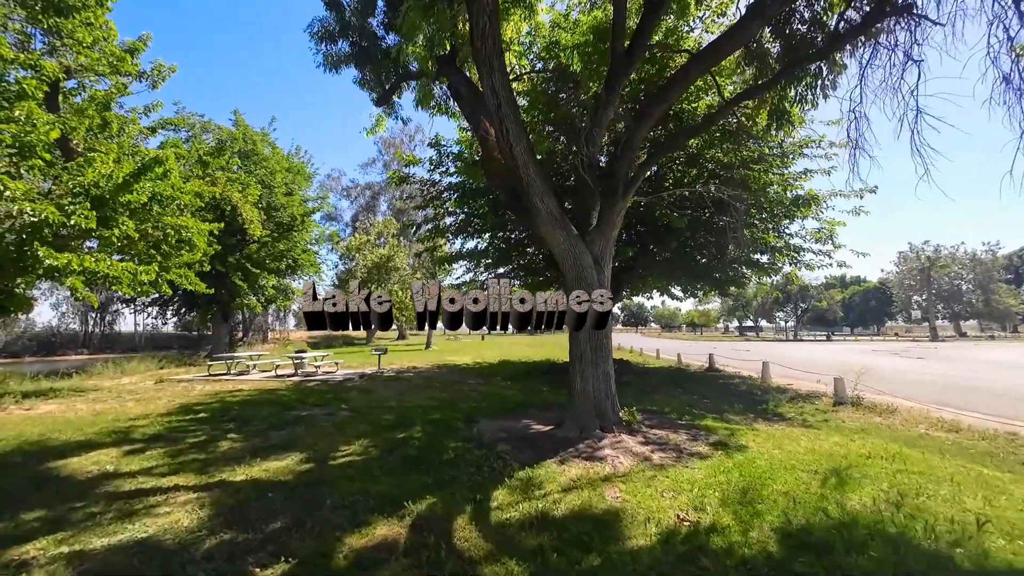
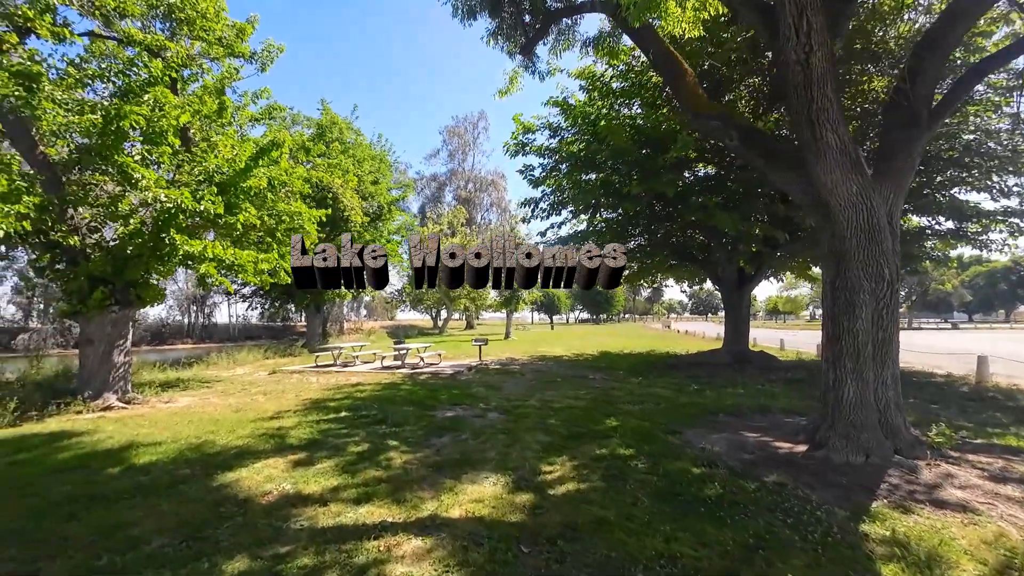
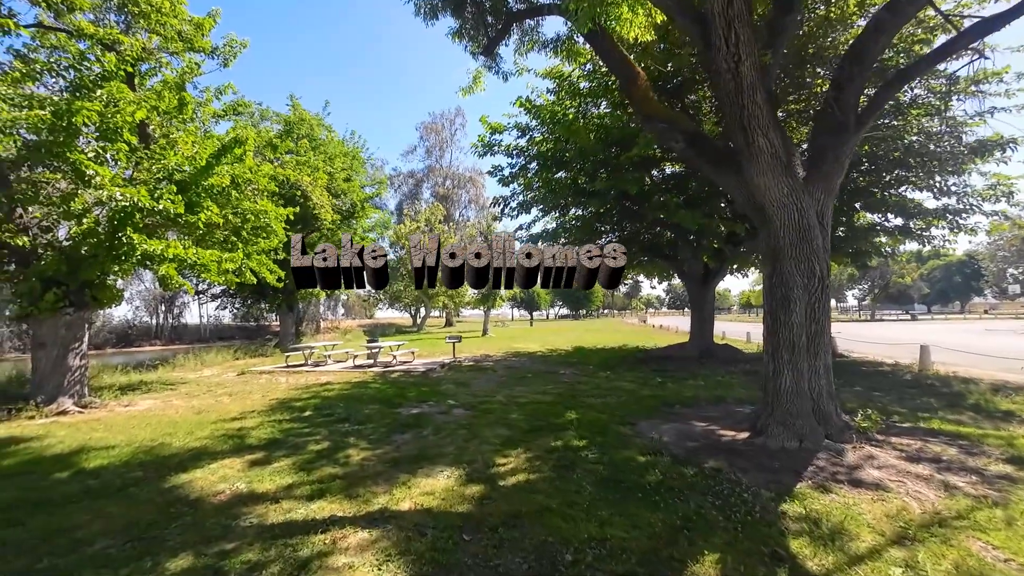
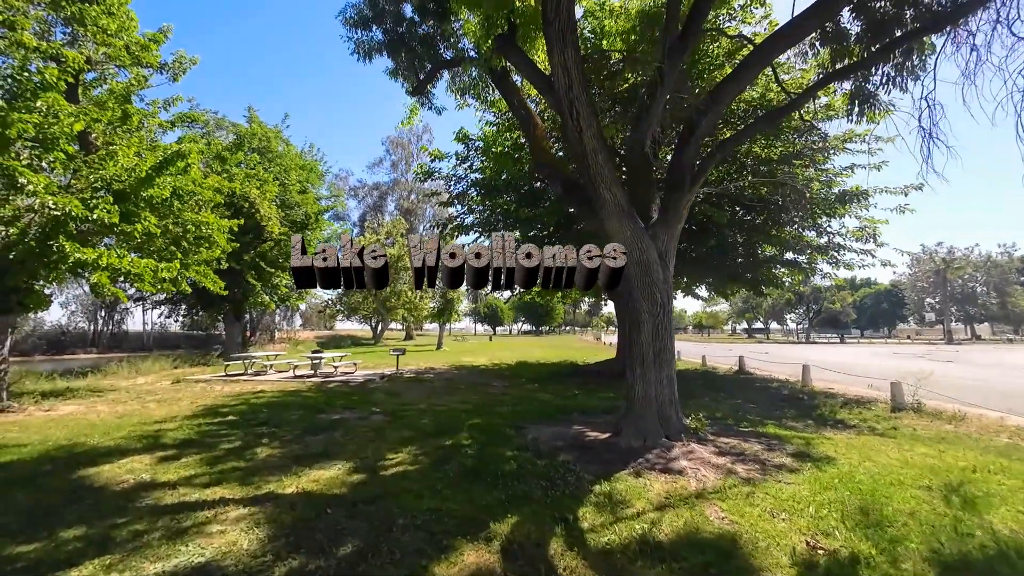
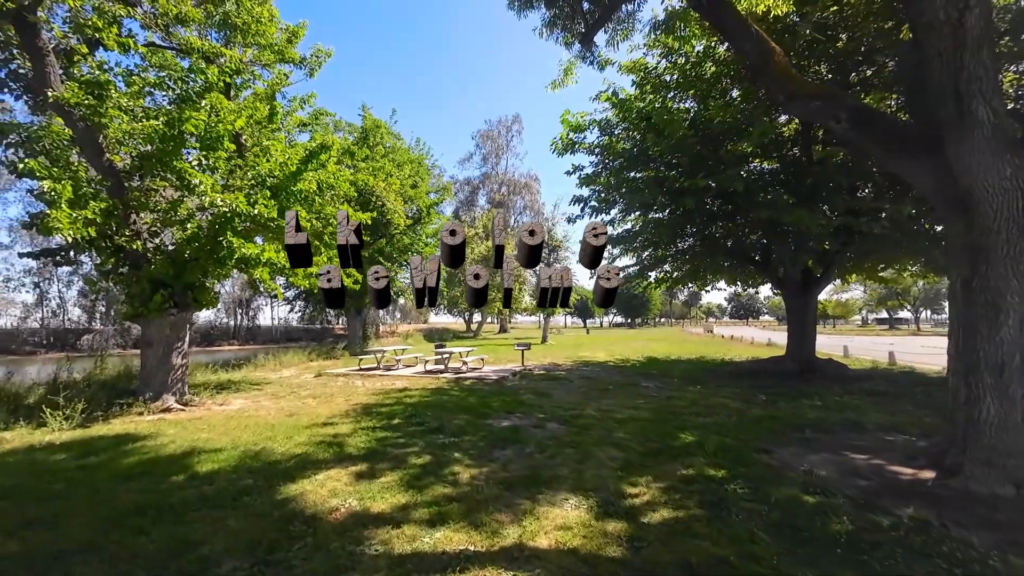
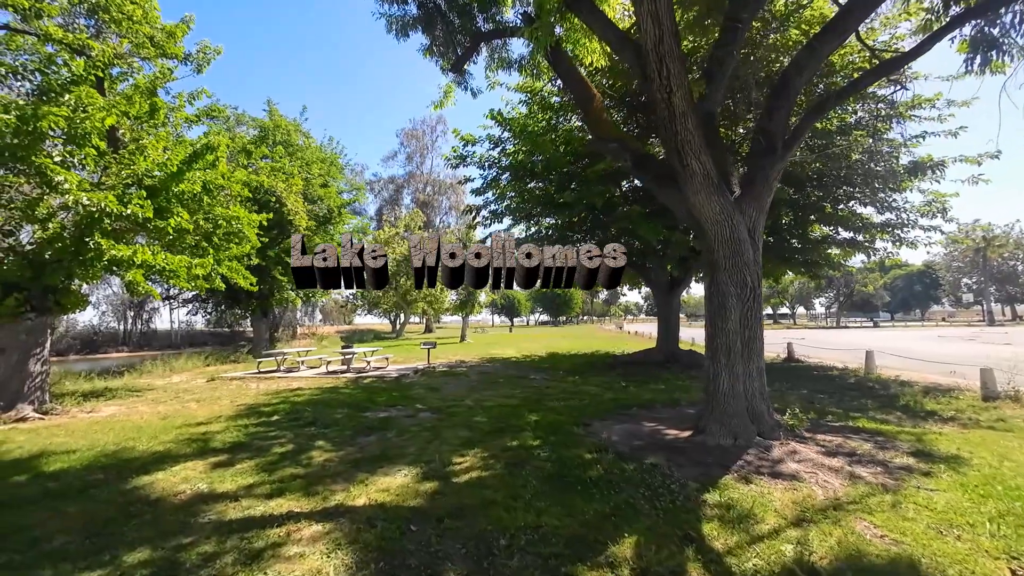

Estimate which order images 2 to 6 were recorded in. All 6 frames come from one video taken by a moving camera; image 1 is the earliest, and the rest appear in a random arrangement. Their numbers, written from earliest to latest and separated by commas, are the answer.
4, 6, 3, 2, 5
